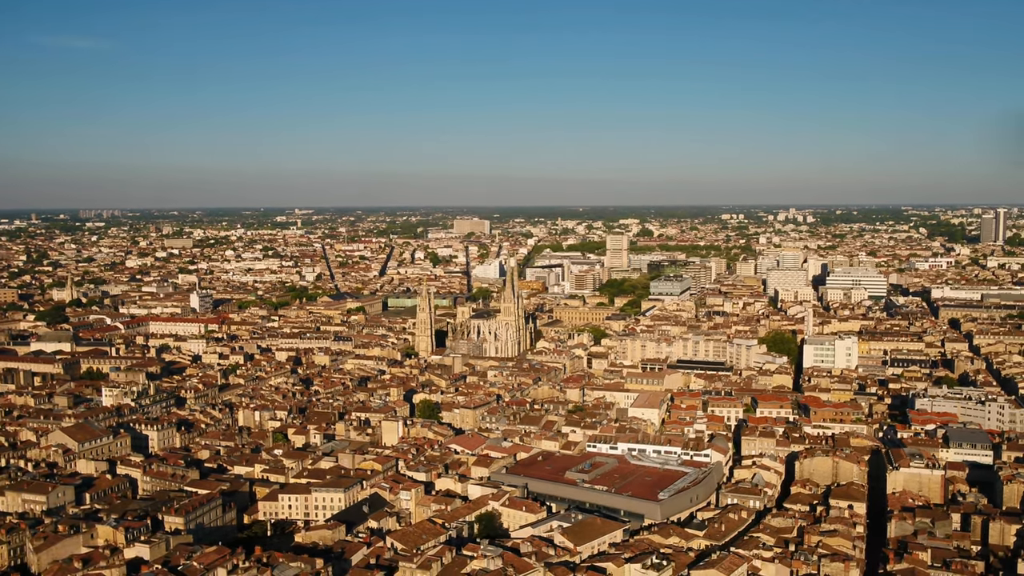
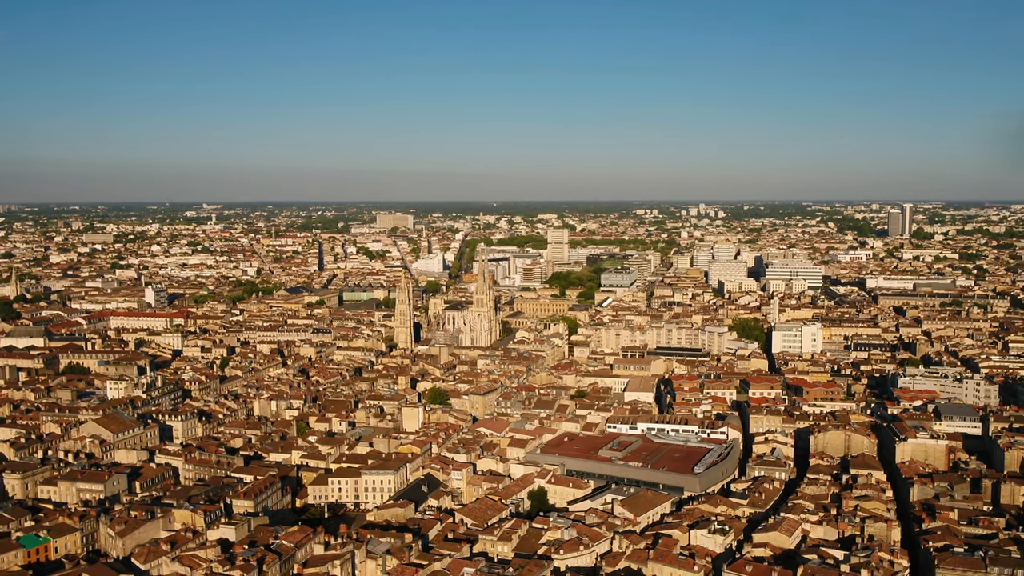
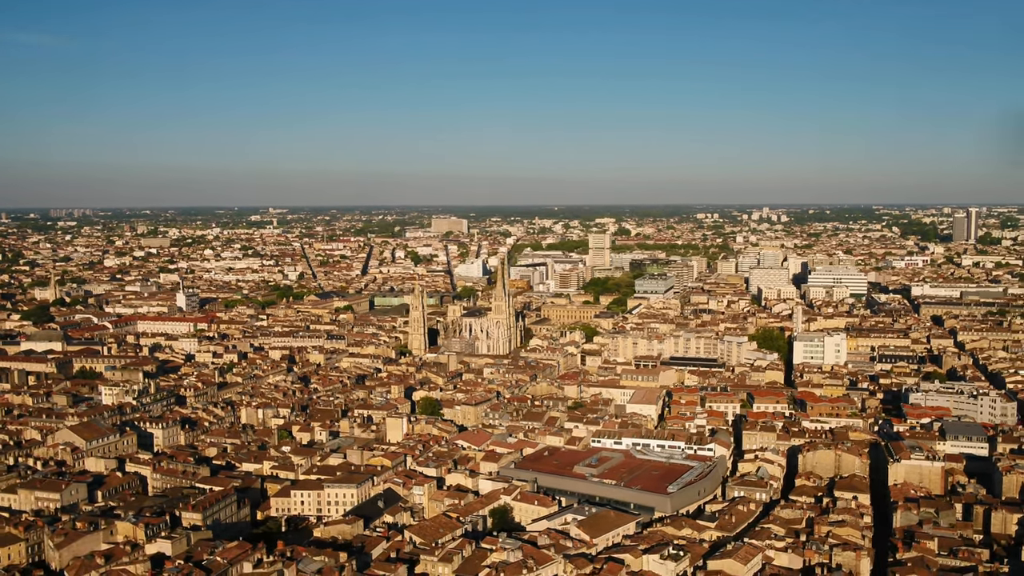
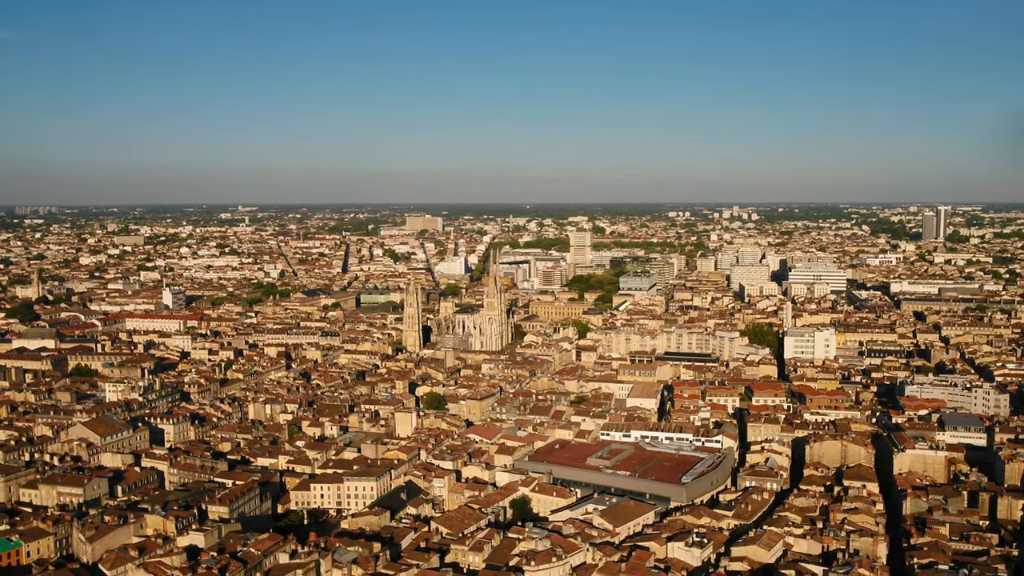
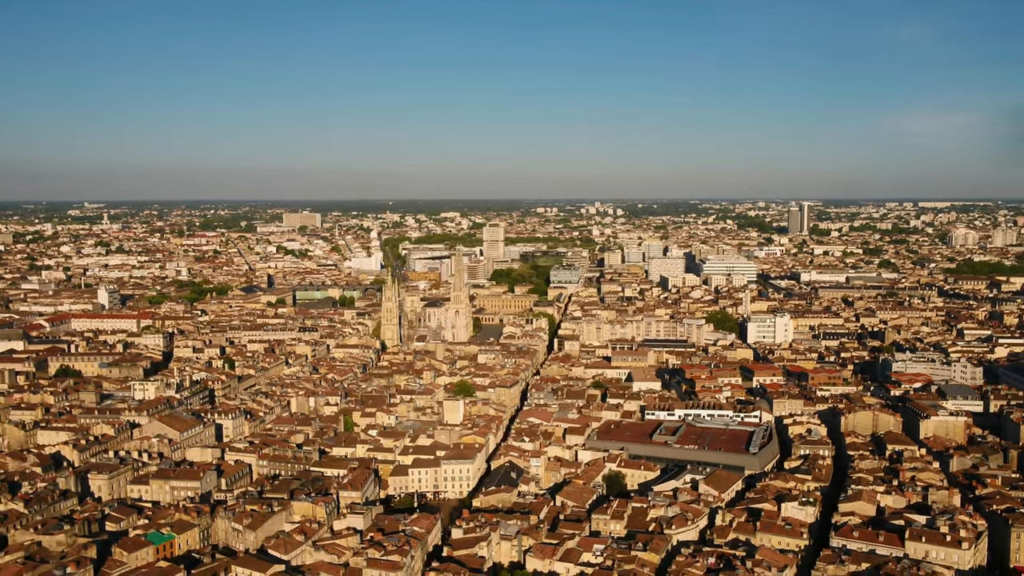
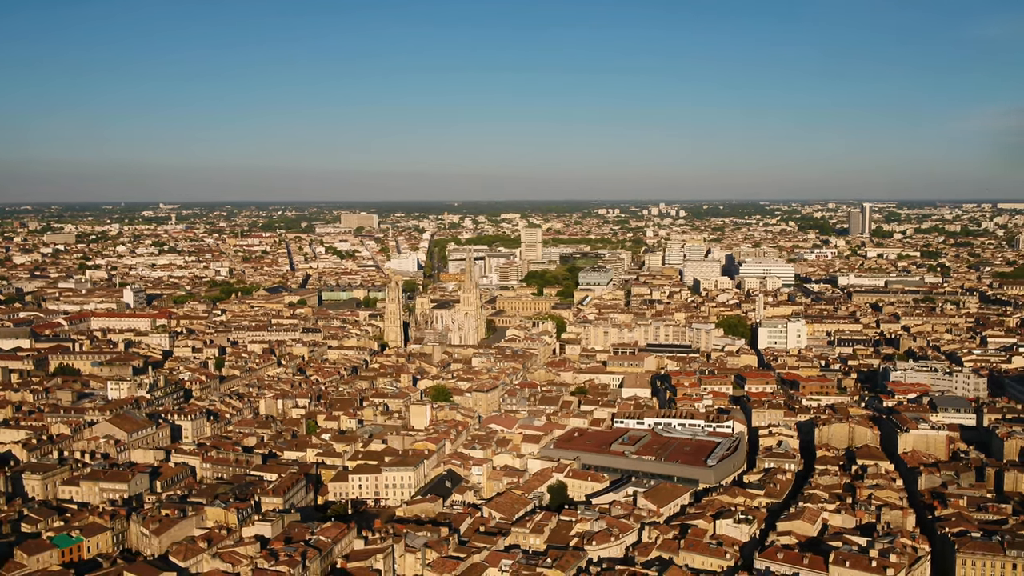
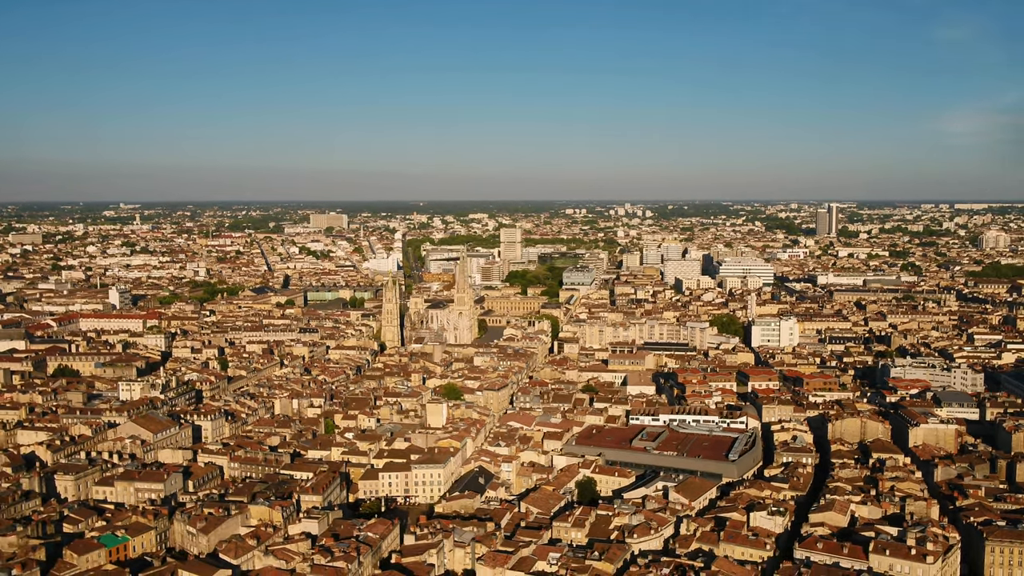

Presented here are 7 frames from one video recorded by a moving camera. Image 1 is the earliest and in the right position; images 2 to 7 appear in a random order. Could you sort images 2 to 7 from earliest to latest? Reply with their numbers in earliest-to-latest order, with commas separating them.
3, 4, 2, 6, 7, 5
